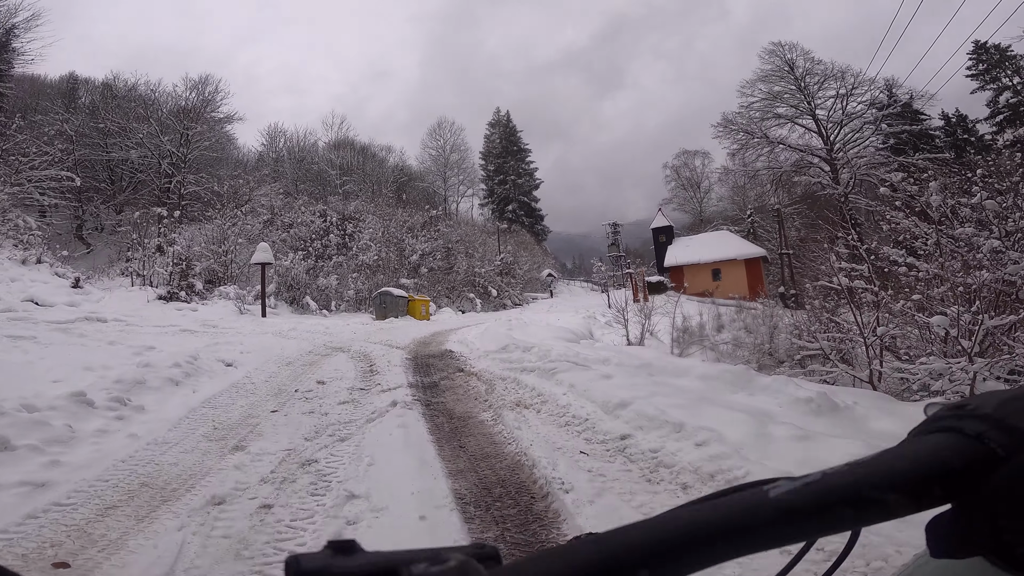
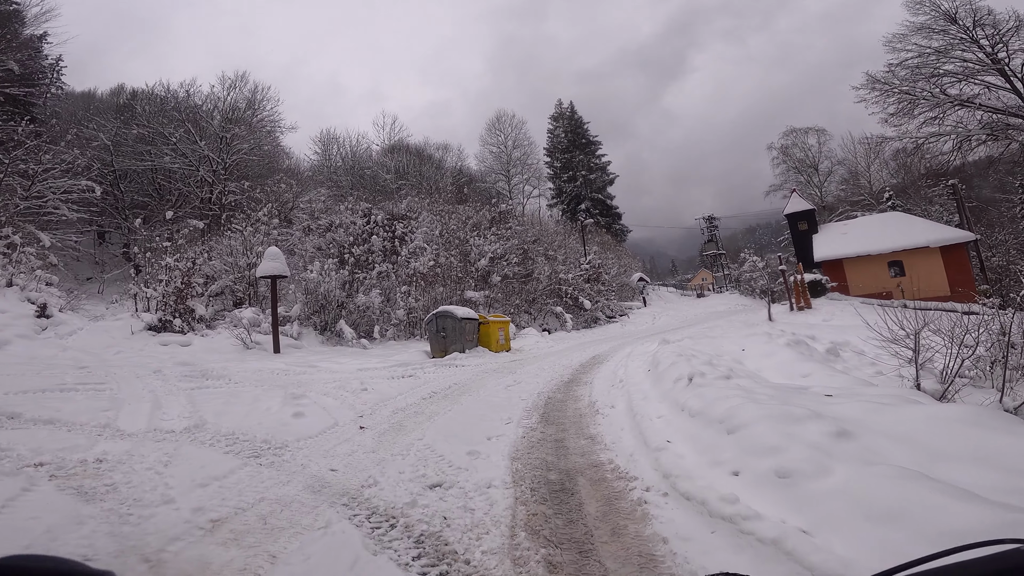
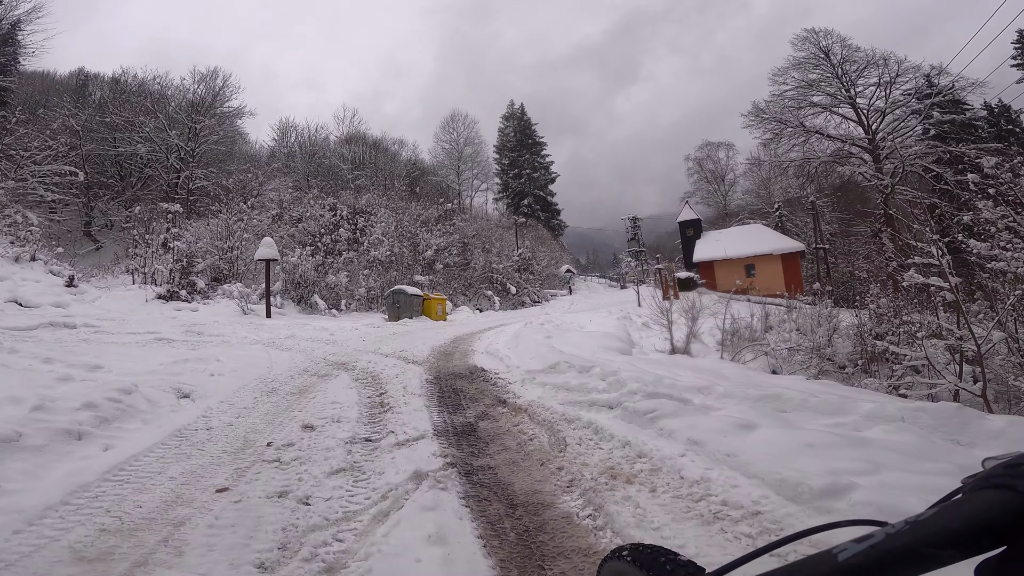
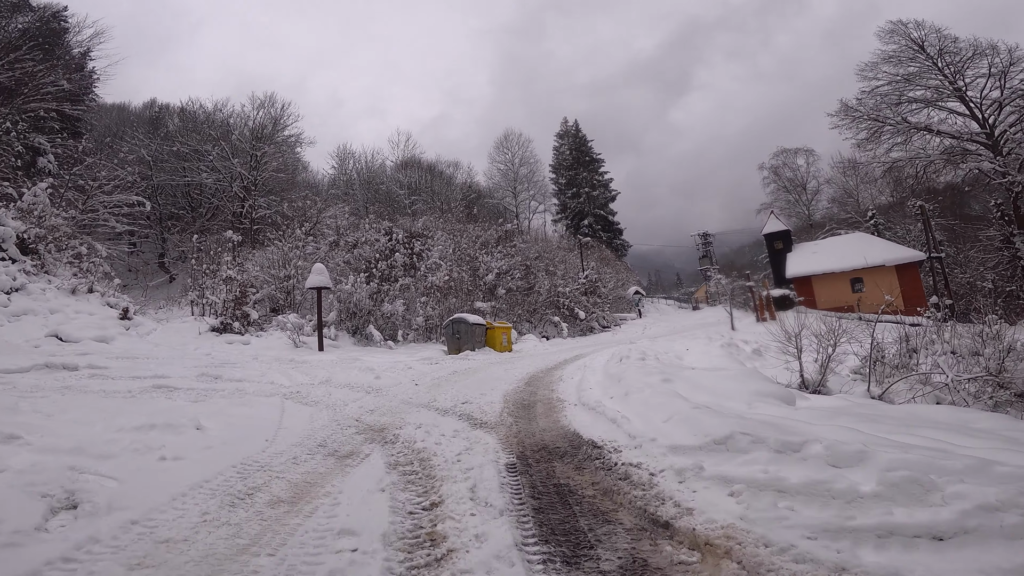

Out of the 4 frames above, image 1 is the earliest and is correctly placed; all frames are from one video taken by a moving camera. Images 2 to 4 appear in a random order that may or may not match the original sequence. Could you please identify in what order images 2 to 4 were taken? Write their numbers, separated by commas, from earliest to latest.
3, 4, 2
